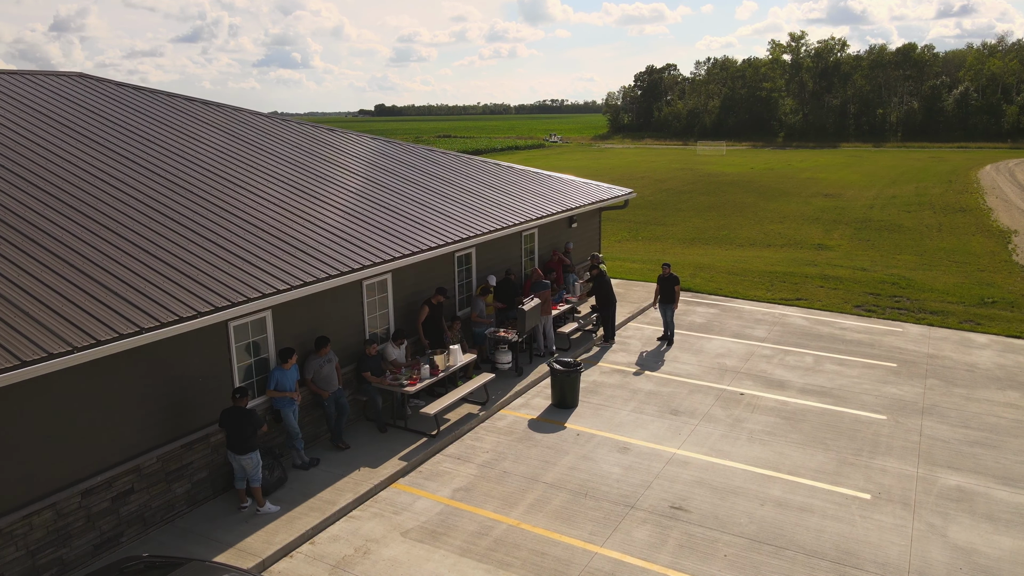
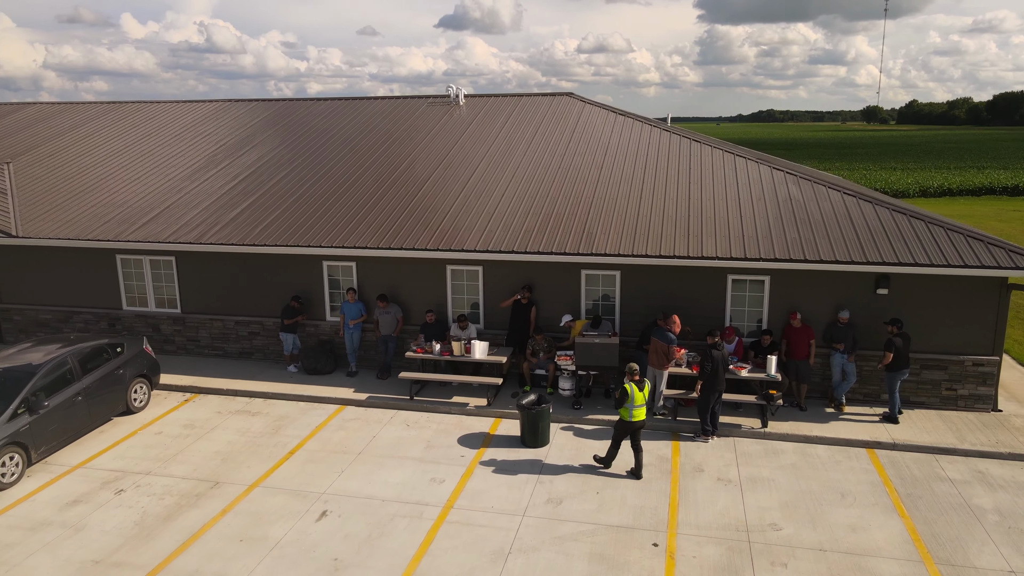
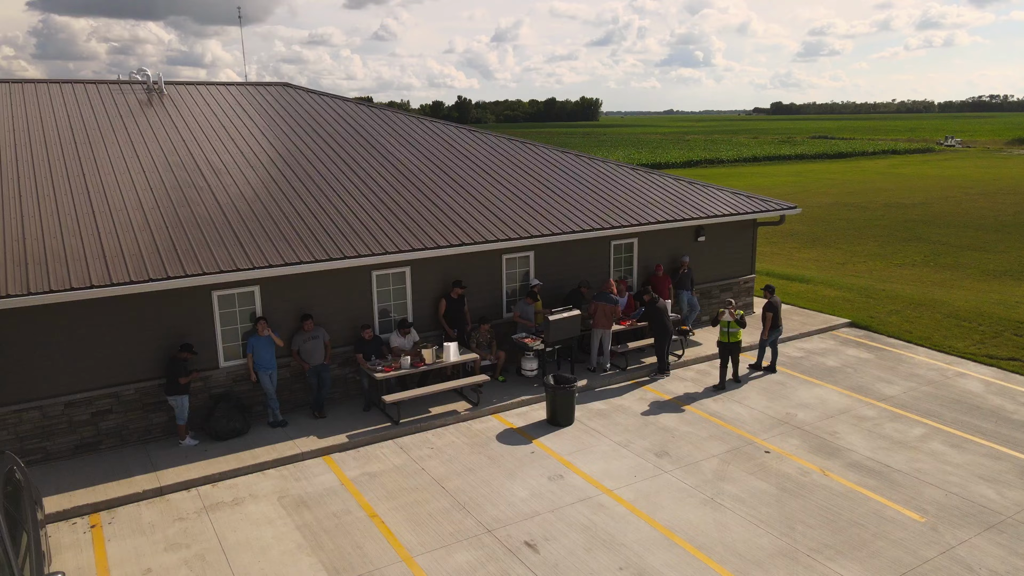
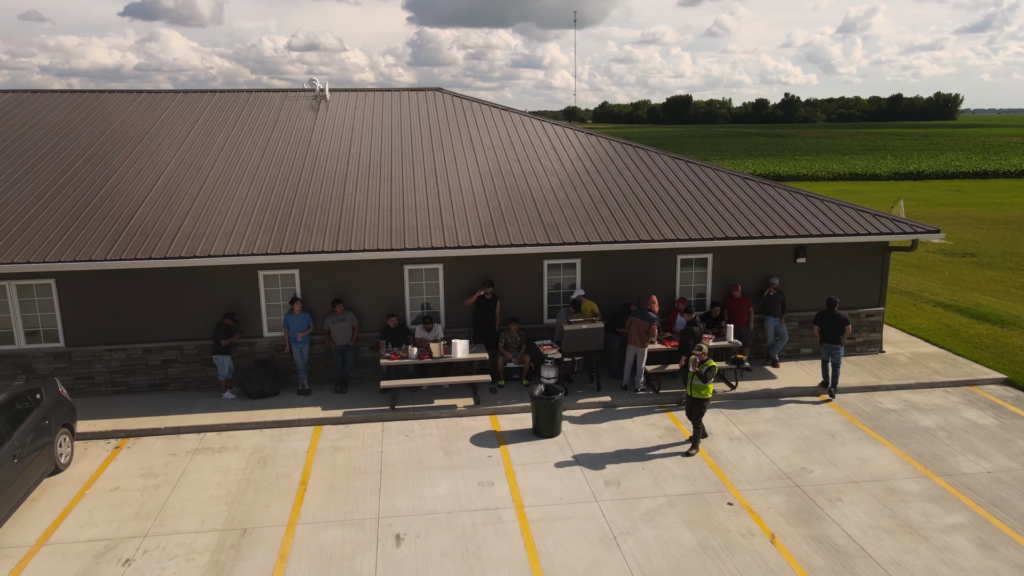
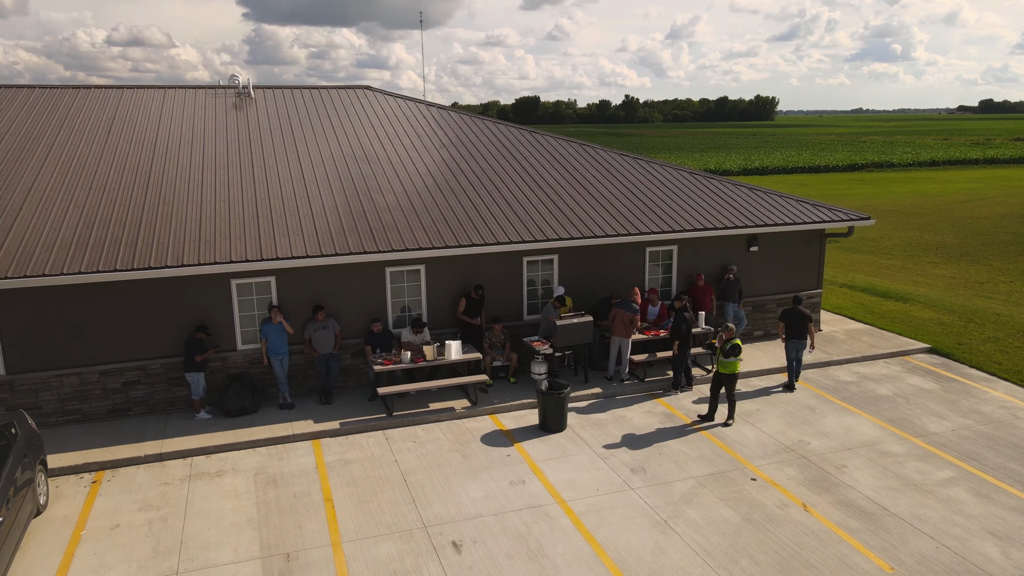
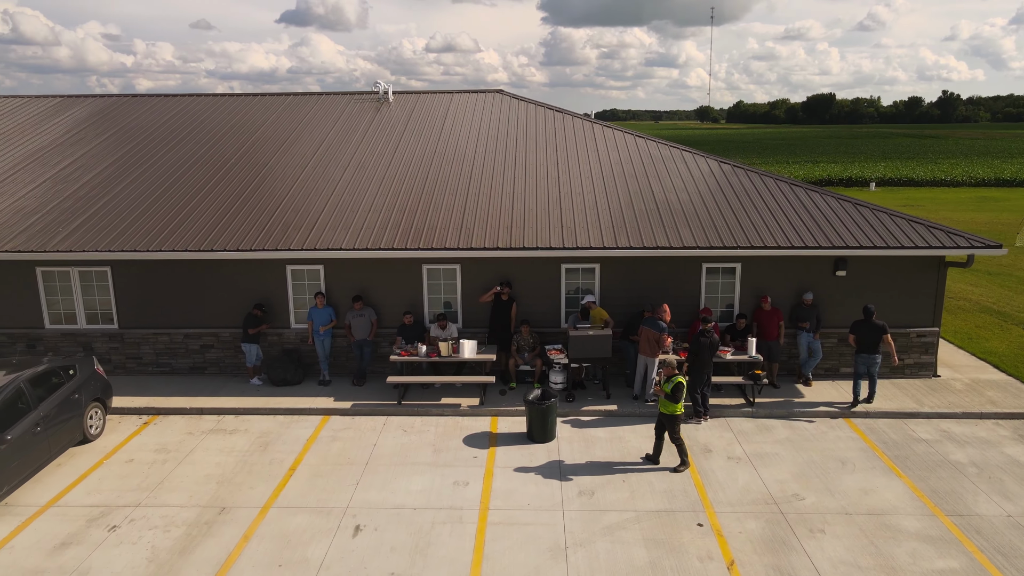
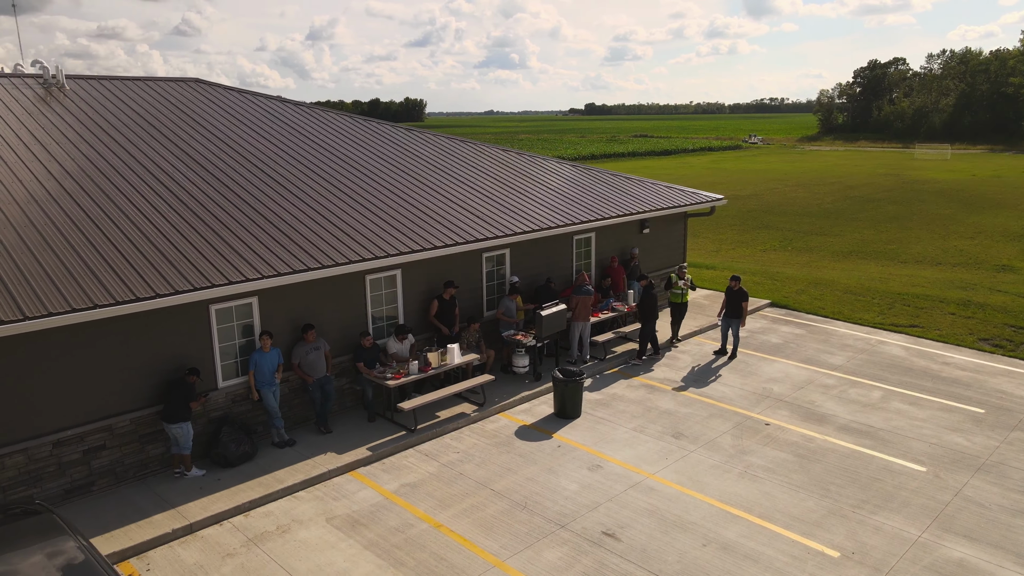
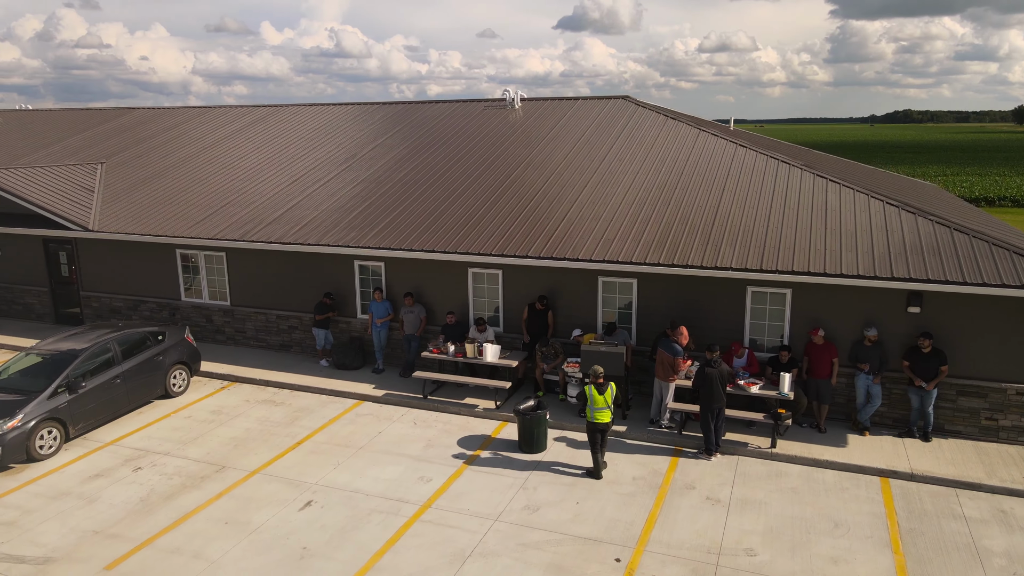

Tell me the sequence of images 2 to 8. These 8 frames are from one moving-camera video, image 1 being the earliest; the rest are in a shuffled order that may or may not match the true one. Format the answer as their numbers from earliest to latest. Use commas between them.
7, 3, 5, 4, 6, 2, 8
